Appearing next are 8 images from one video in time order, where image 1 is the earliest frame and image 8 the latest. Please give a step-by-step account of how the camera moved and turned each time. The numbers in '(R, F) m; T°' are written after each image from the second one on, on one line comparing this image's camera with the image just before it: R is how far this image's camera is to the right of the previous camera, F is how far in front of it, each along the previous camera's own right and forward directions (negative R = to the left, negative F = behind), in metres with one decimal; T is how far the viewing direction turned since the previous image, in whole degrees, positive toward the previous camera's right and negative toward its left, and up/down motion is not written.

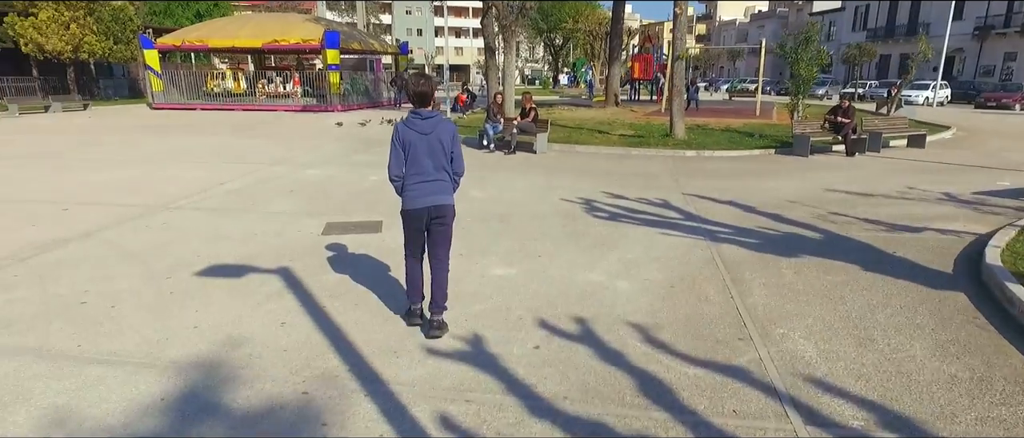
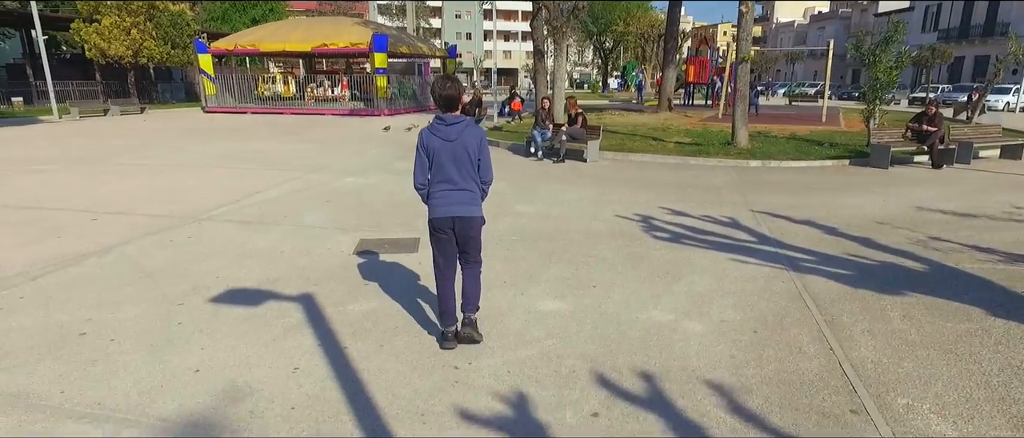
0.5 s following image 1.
(0.0, +0.6) m; -4°
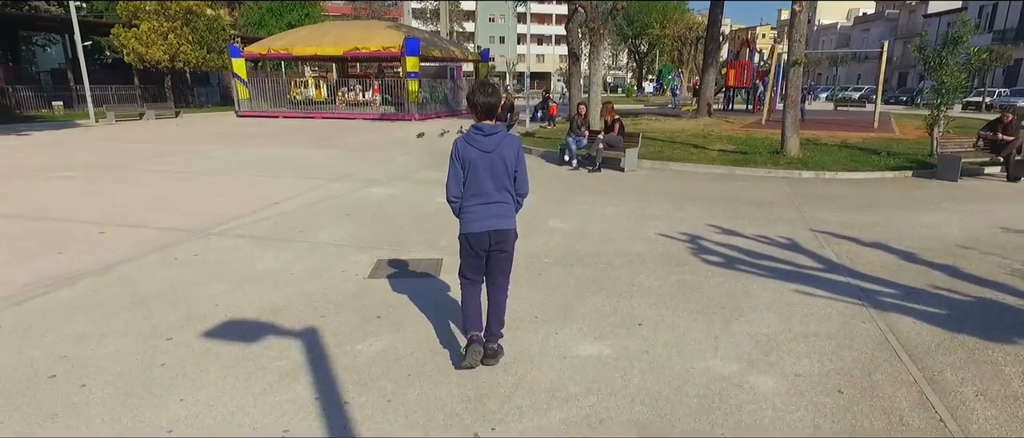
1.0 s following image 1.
(0.0, +0.6) m; -3°
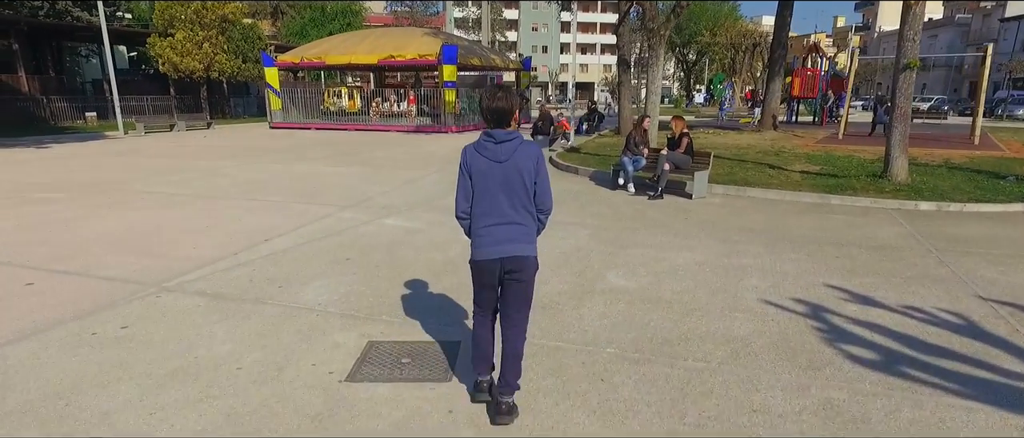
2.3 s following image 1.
(-0.1, +1.7) m; -4°
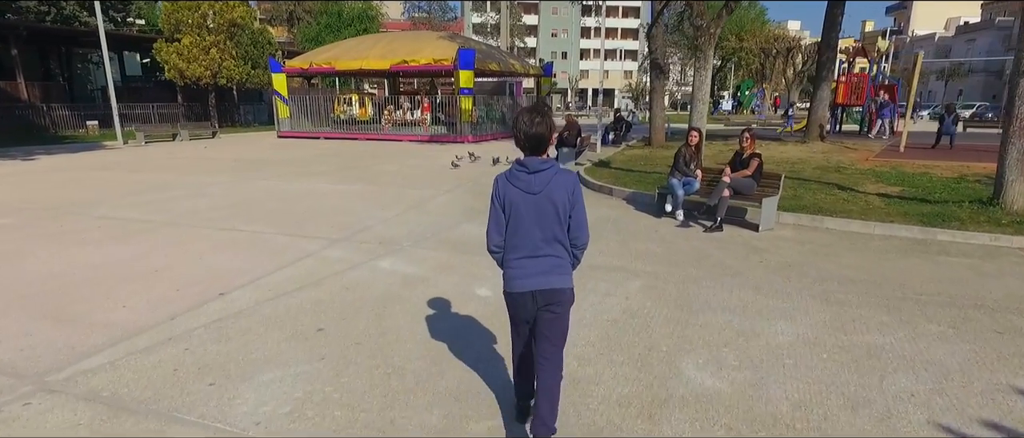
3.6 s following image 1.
(-0.1, +1.5) m; -2°
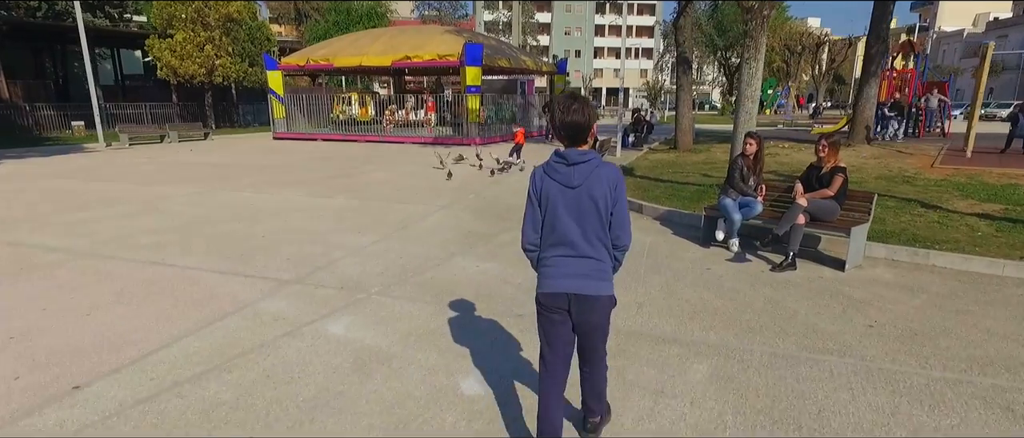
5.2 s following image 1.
(0.0, +1.7) m; -1°
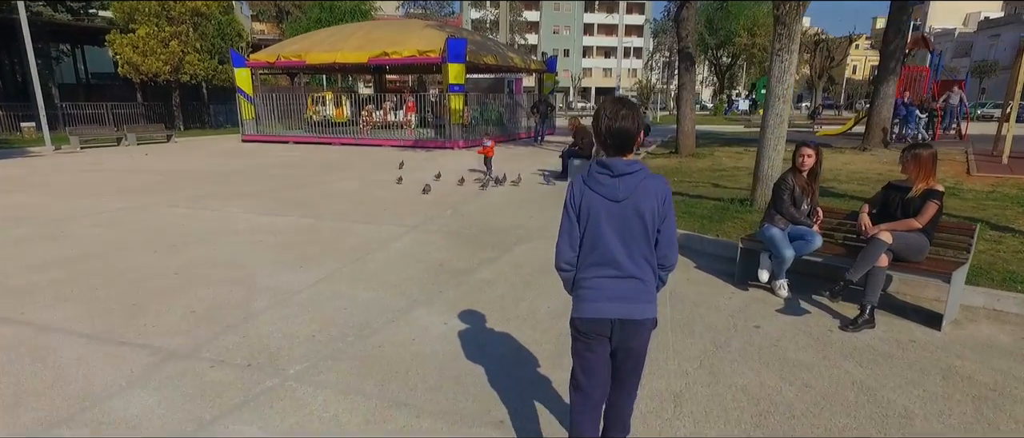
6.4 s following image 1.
(+0.1, +1.5) m; +1°
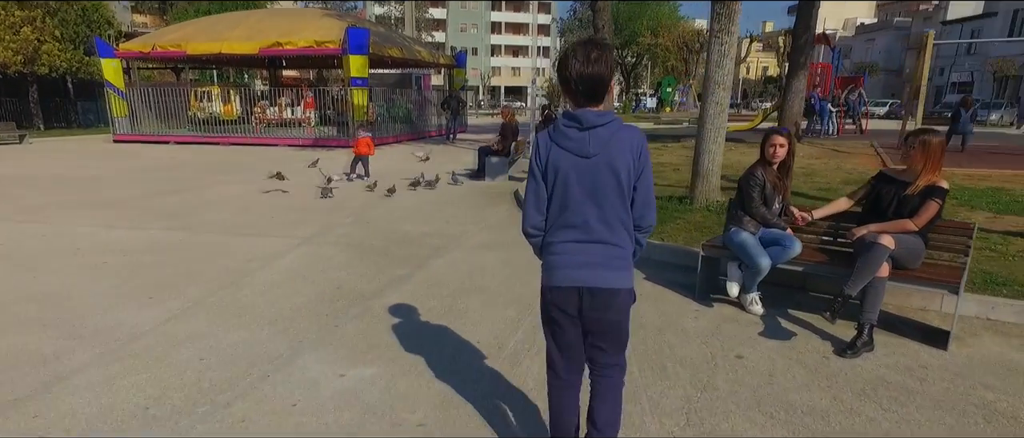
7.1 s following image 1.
(0.0, +1.0) m; +8°
